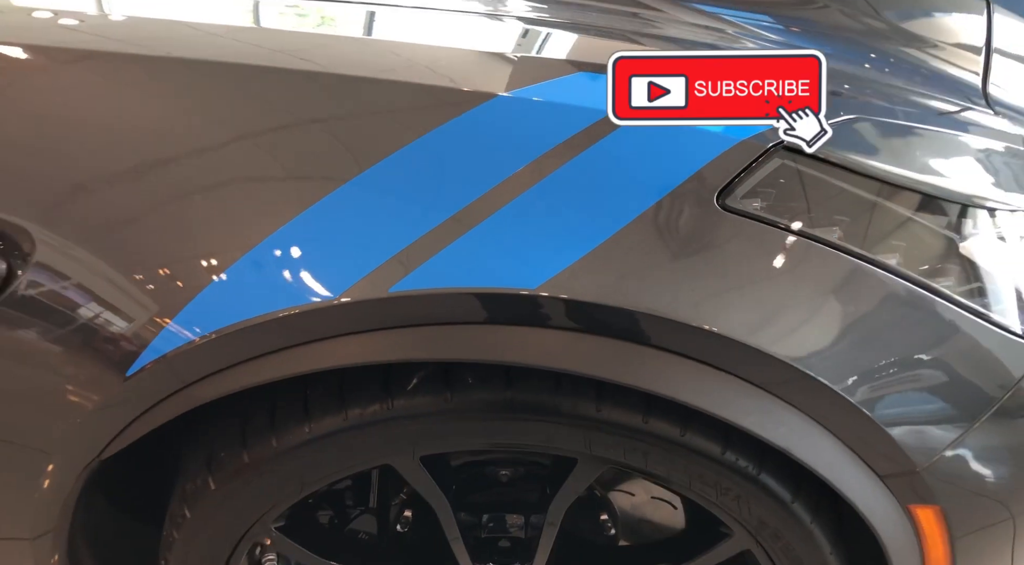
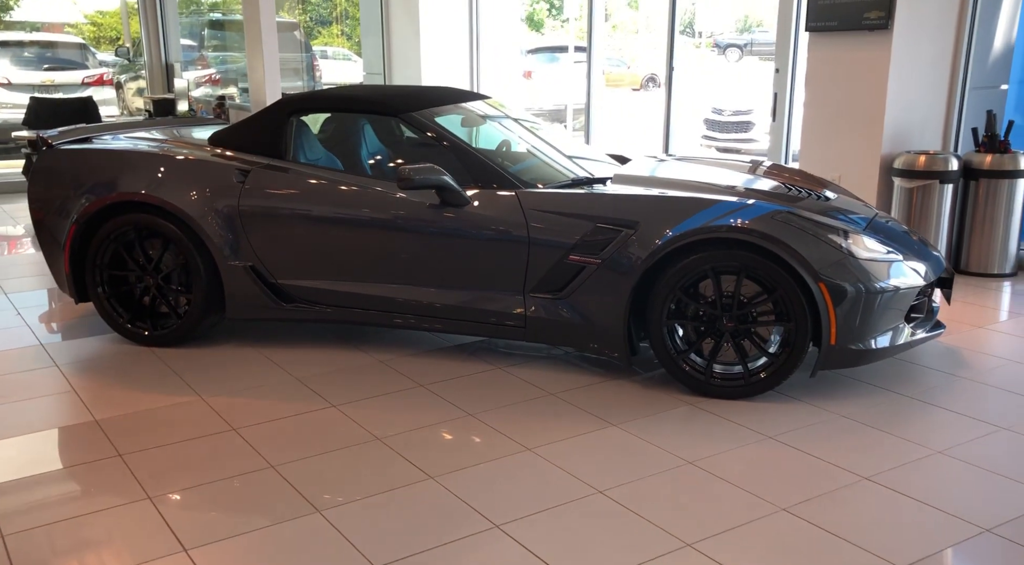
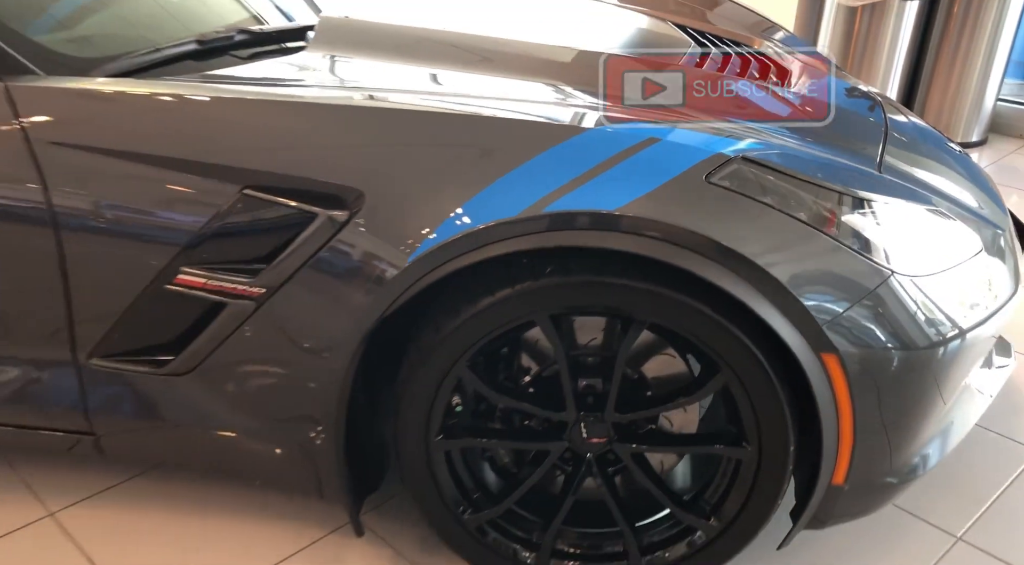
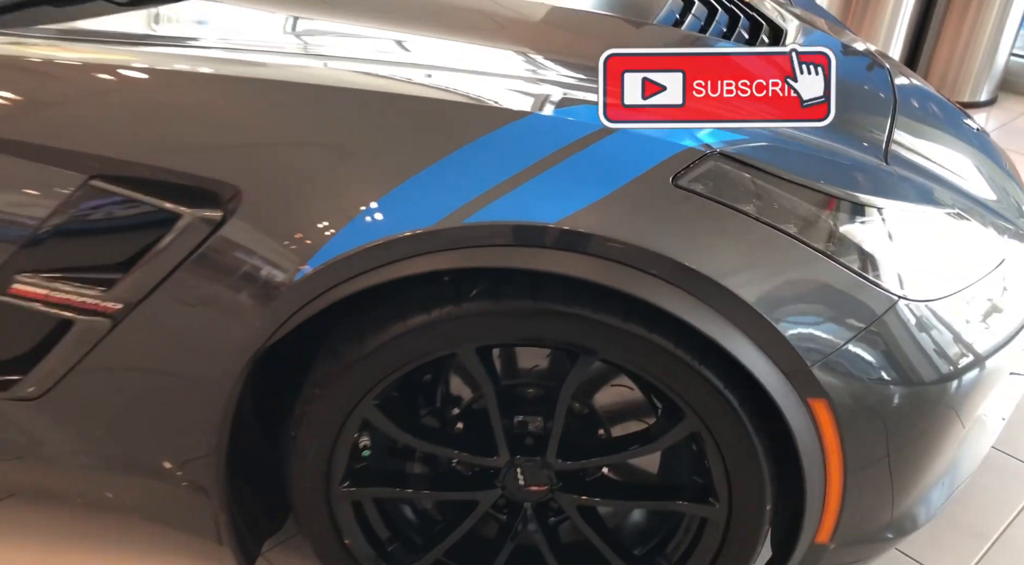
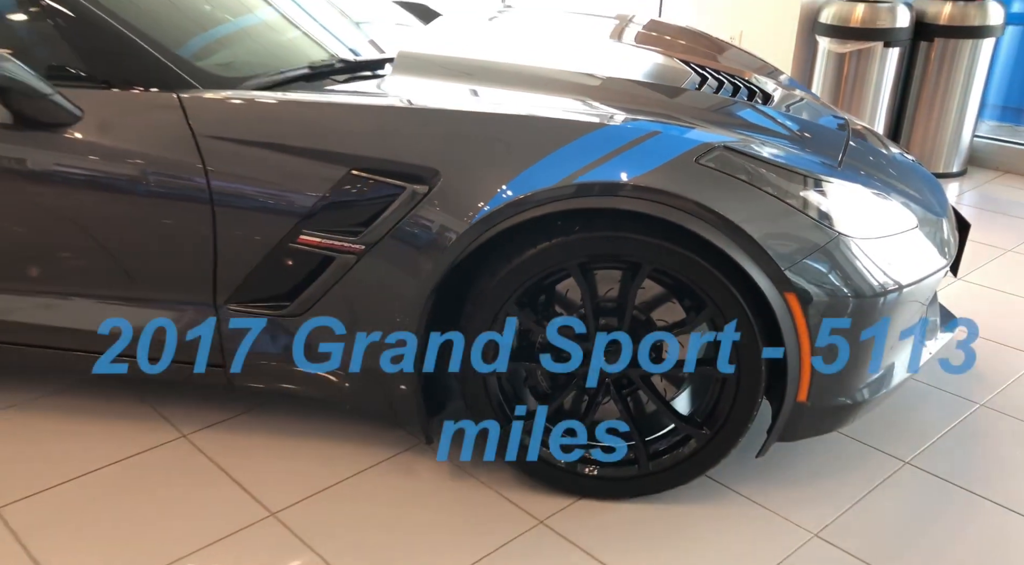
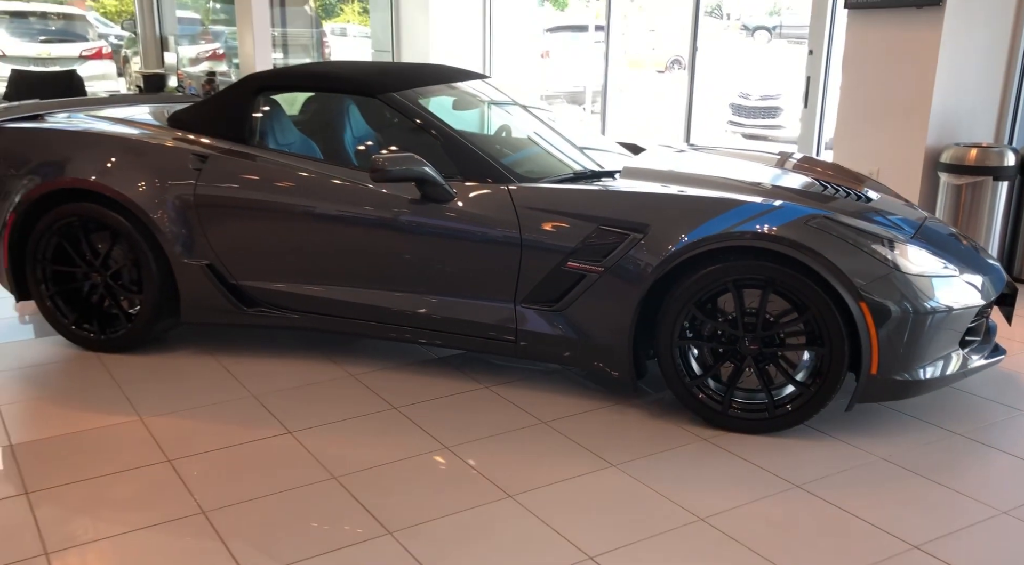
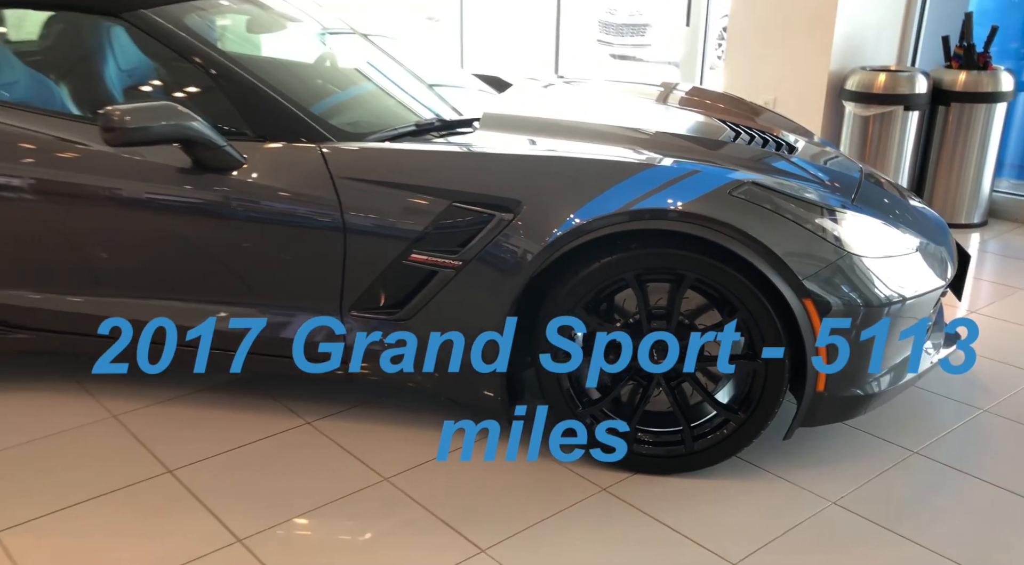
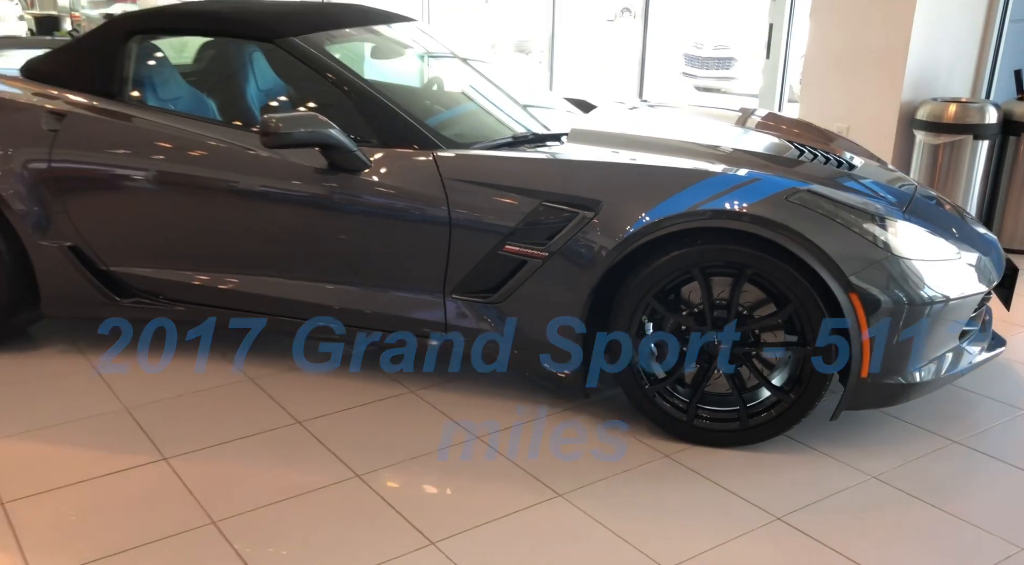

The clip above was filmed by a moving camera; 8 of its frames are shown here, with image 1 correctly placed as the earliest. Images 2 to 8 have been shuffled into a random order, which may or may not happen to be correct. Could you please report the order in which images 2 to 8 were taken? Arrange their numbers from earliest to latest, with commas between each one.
4, 3, 5, 7, 8, 6, 2
